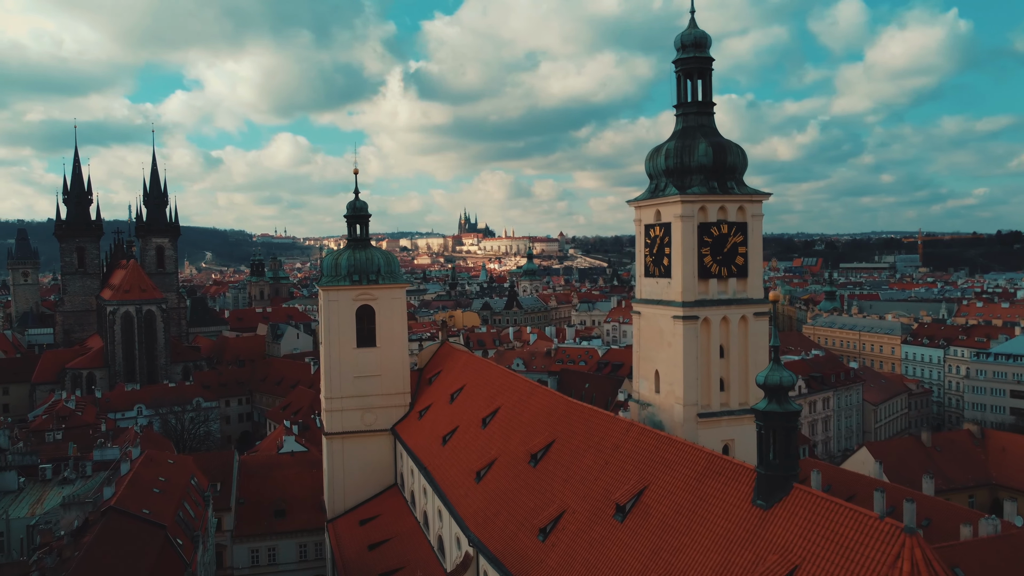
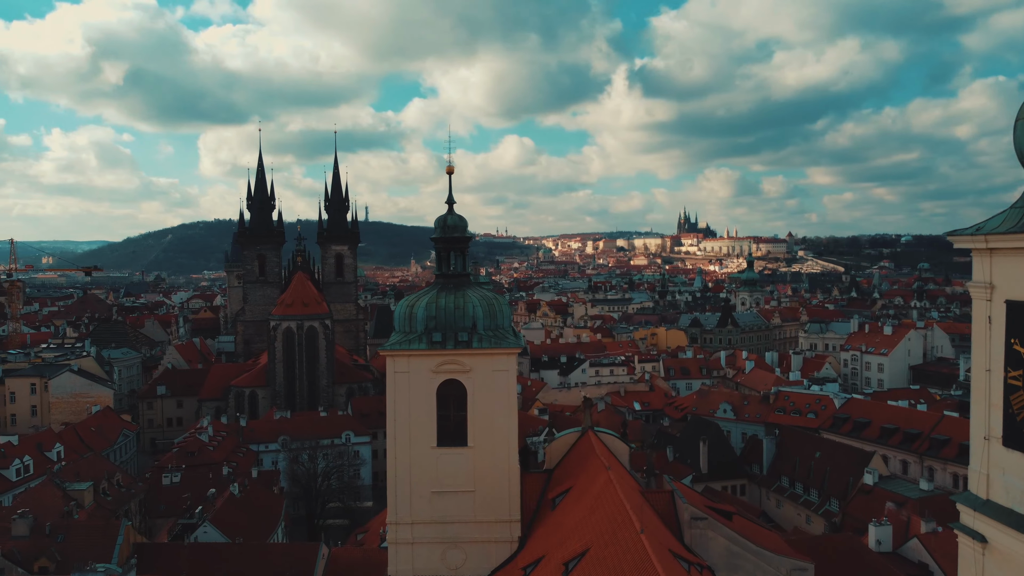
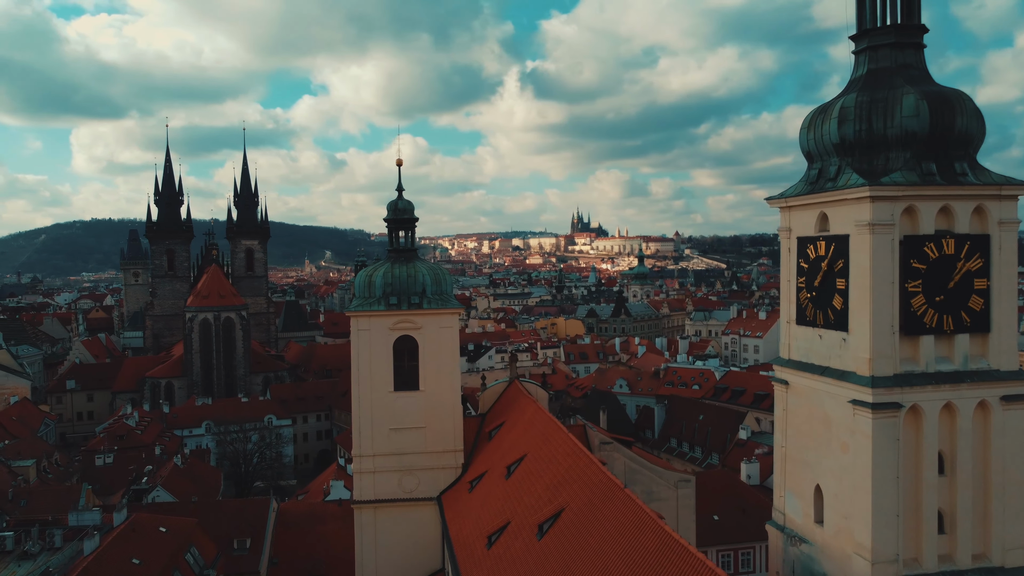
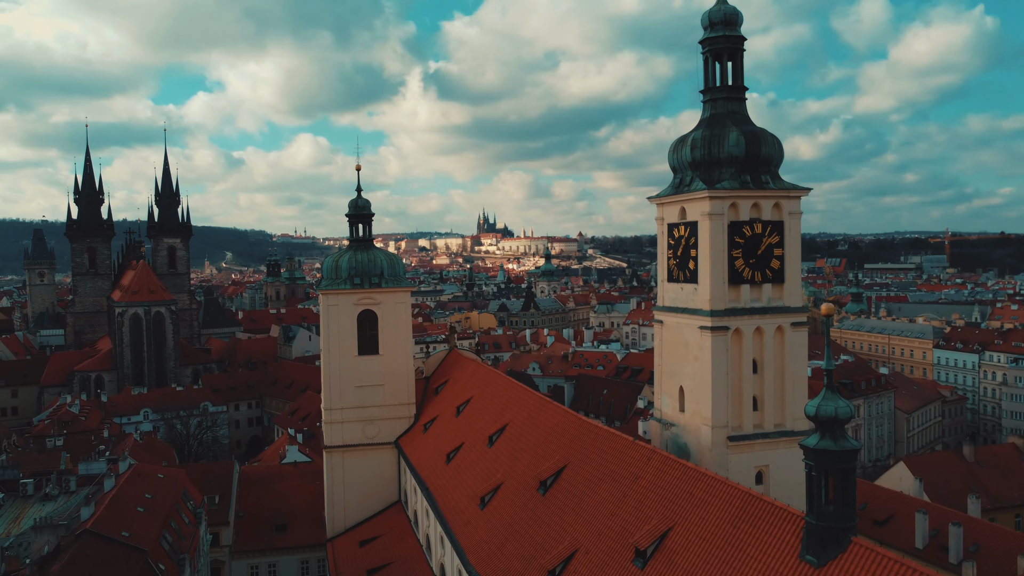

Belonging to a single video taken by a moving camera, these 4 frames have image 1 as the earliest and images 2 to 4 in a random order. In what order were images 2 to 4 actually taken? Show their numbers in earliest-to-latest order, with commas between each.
4, 3, 2
